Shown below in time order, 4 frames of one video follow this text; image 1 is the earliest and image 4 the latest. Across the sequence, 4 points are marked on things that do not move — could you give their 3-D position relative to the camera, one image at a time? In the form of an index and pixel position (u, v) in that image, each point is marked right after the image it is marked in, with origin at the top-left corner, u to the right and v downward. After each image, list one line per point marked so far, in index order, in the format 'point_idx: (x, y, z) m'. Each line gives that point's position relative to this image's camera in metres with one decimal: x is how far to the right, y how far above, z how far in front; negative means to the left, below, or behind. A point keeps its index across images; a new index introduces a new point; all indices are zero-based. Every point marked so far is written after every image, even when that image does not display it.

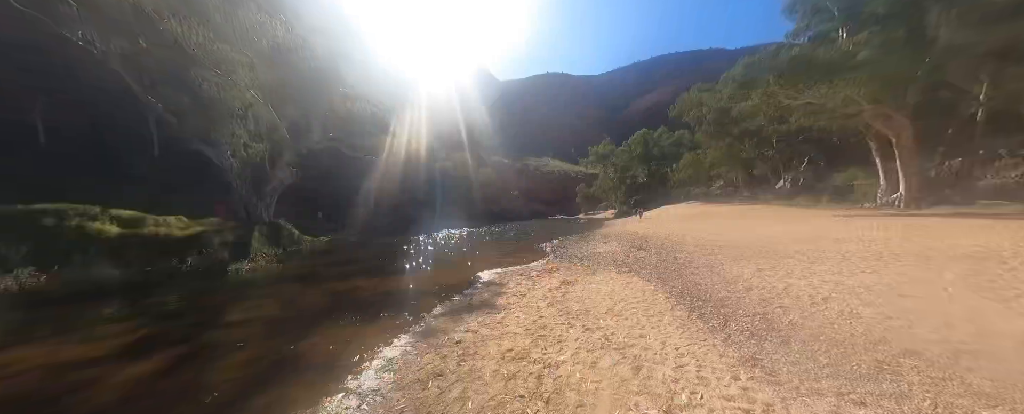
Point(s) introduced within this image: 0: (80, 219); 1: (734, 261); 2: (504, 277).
0: (-18.6, -0.6, +12.3) m
1: (+6.5, -1.6, +8.4) m
2: (-0.3, -2.4, +9.6) m
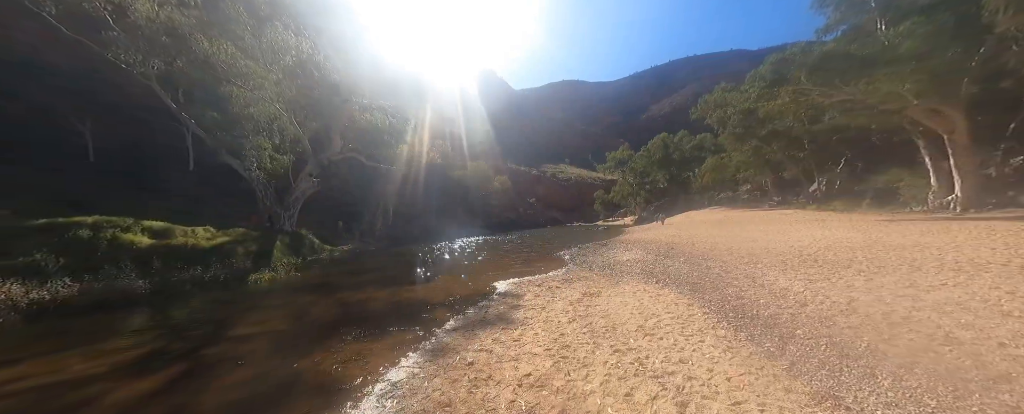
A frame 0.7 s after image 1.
0: (-17.9, -1.1, +12.8) m
1: (+7.0, -1.7, +7.5) m
2: (+0.3, -2.6, +9.0) m
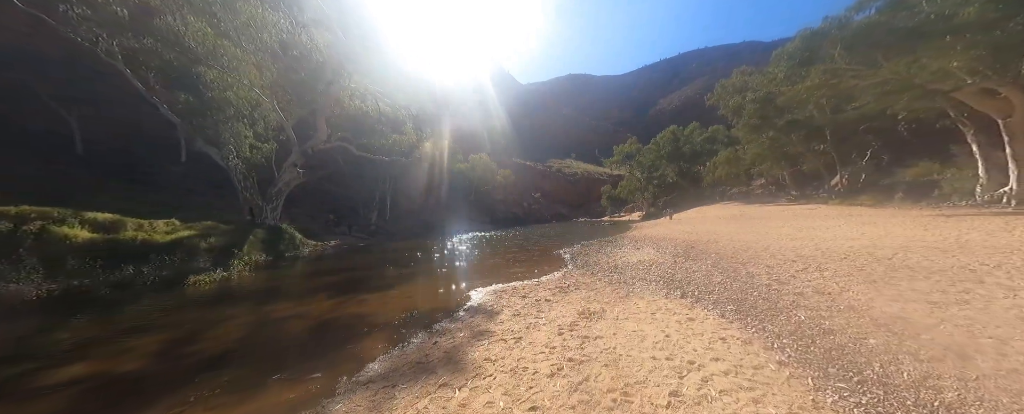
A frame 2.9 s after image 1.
0: (-18.4, -0.6, +11.0) m
1: (+6.4, -1.4, +5.2) m
2: (-0.3, -2.3, +6.9) m
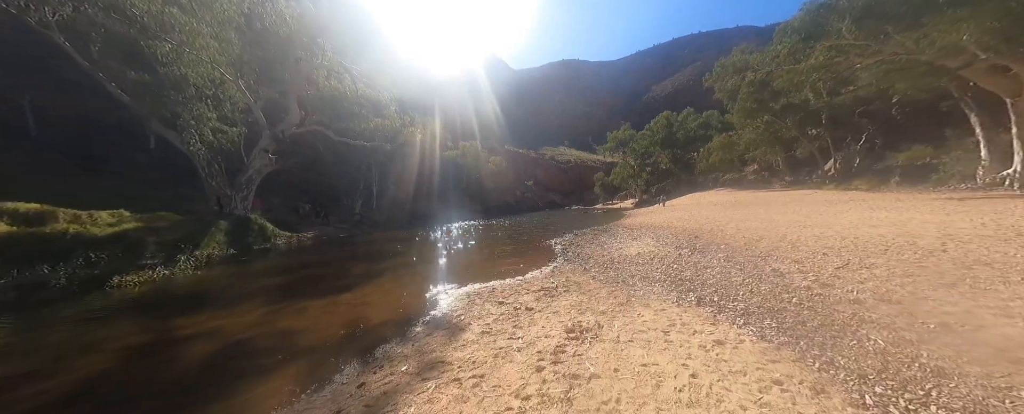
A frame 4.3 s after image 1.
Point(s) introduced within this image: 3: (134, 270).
0: (-19.0, -0.3, +9.1) m
1: (+5.9, -1.1, +4.0) m
2: (-0.8, -2.0, +5.5) m
3: (-15.0, -2.5, +11.4) m
